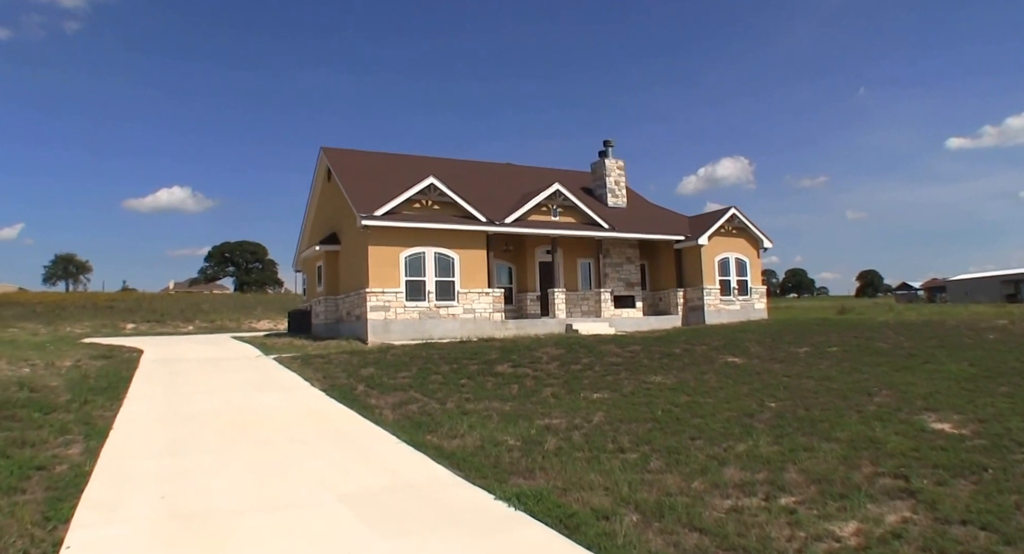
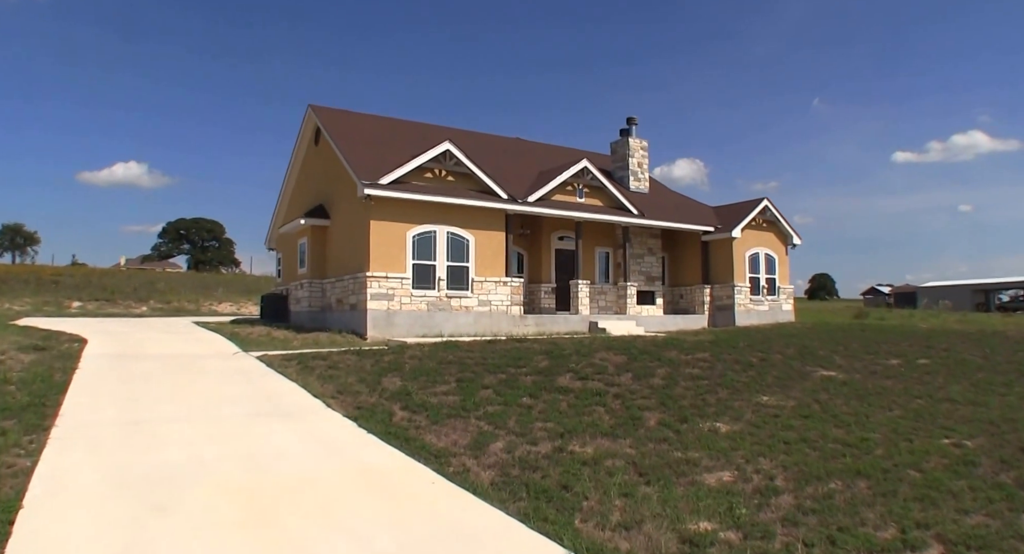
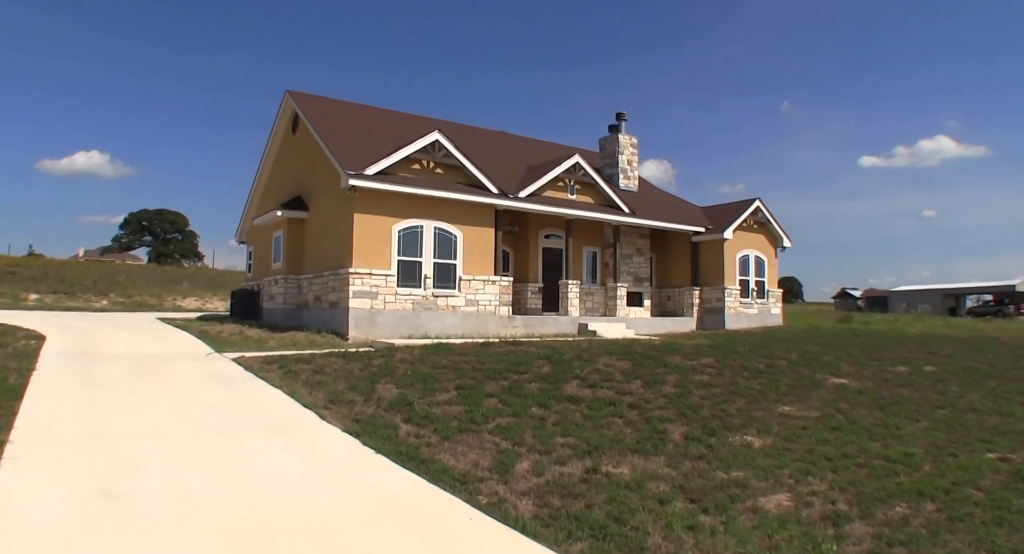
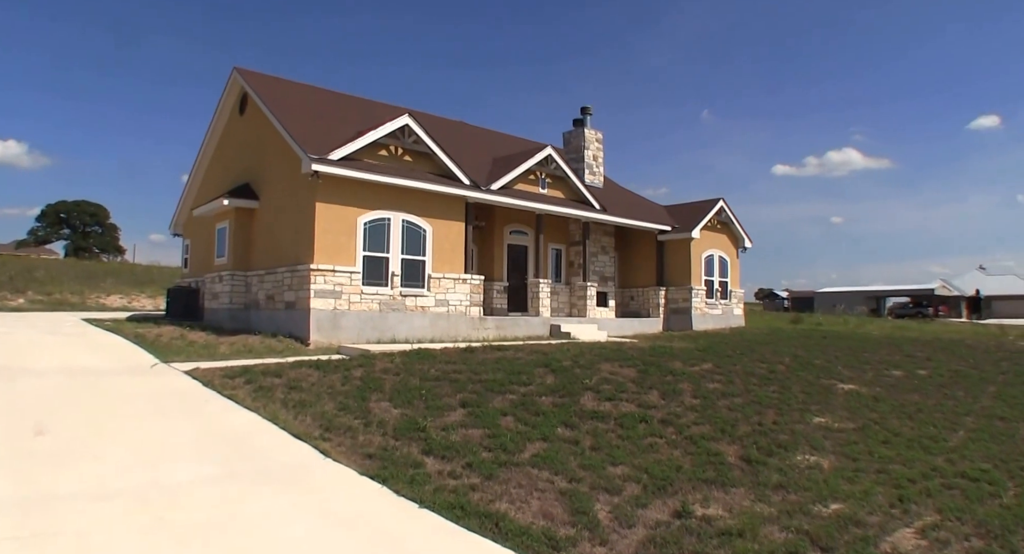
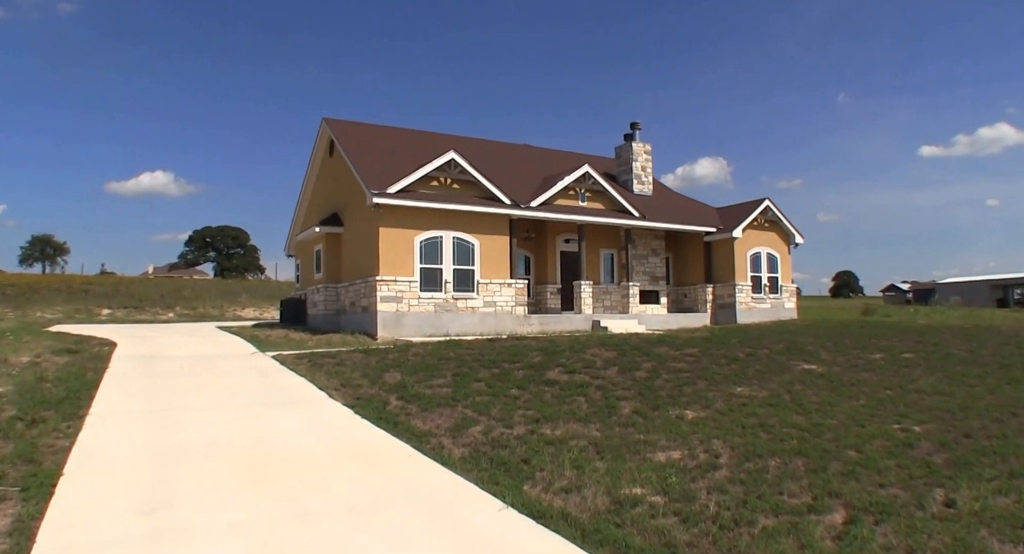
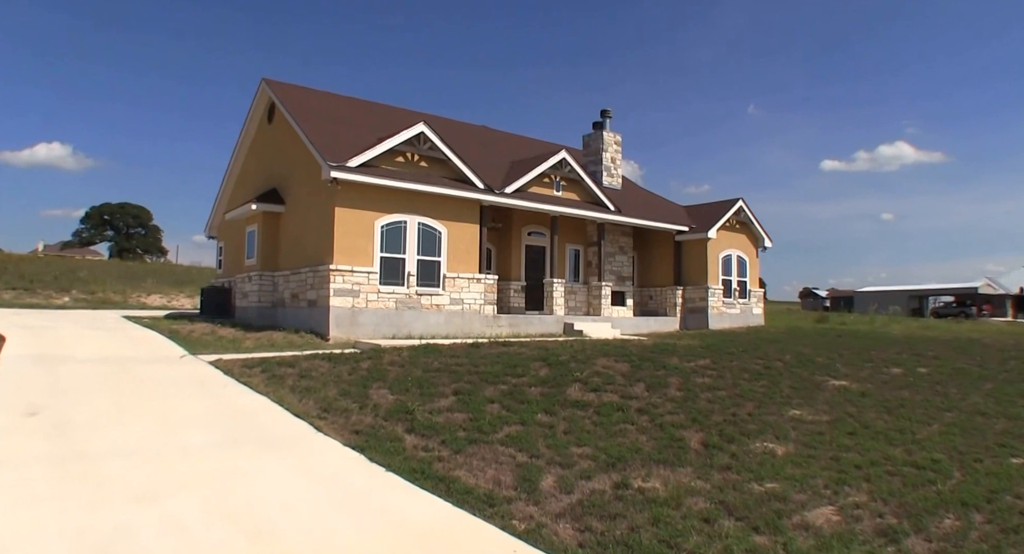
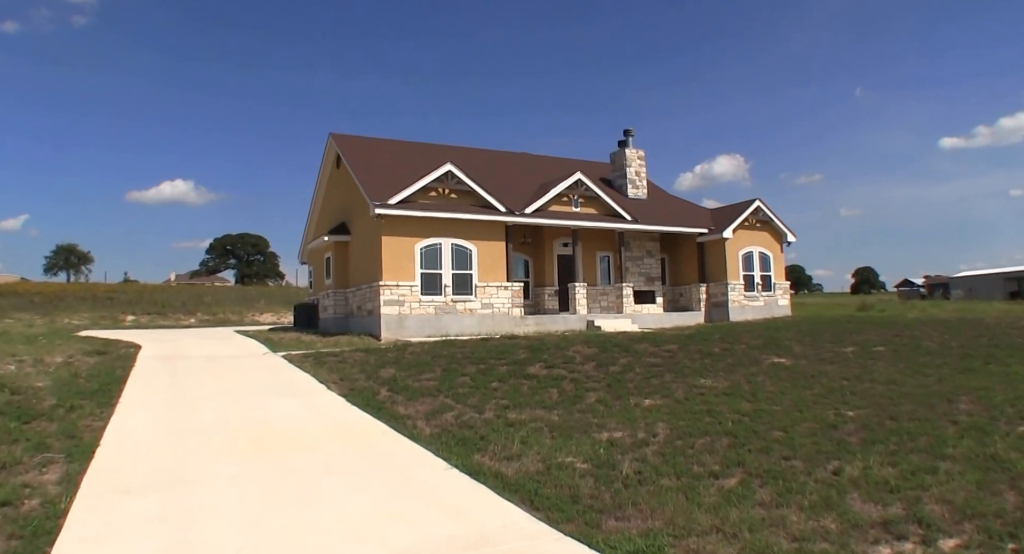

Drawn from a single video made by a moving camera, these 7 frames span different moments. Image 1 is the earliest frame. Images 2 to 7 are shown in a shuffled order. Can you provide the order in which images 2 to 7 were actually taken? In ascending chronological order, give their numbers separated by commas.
7, 5, 2, 3, 6, 4
